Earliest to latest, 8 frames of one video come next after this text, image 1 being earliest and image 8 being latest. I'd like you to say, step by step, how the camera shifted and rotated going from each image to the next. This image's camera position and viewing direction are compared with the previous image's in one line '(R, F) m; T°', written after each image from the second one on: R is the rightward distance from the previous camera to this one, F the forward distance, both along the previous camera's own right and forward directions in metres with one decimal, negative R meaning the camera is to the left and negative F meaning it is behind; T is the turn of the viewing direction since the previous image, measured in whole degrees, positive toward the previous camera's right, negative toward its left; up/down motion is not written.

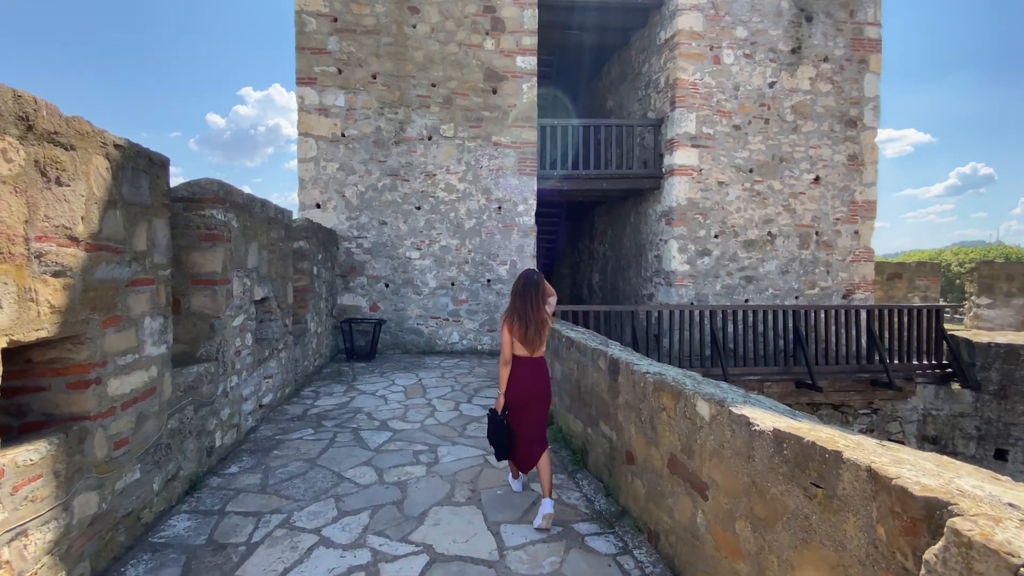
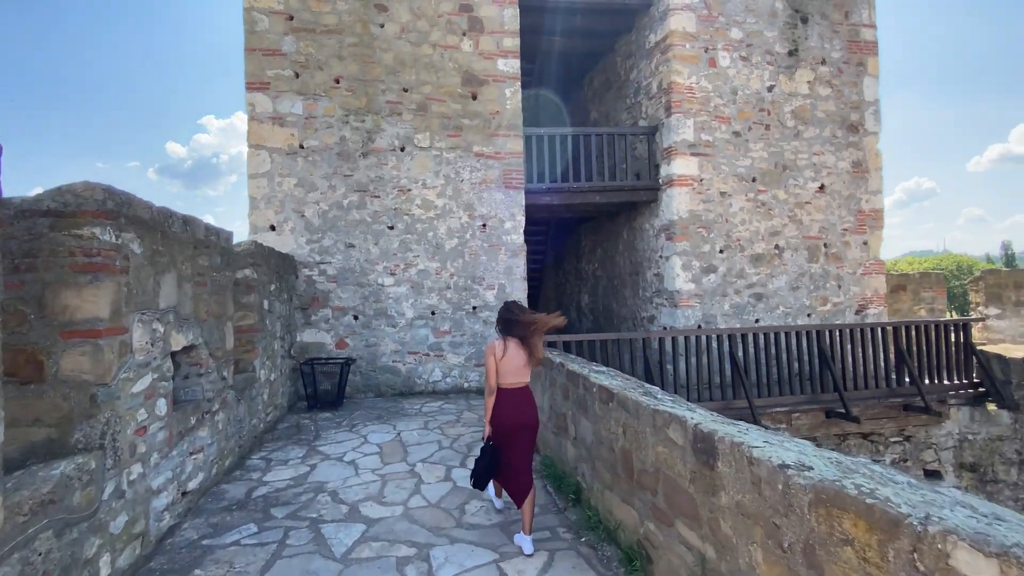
(-0.2, +0.9) m; +3°
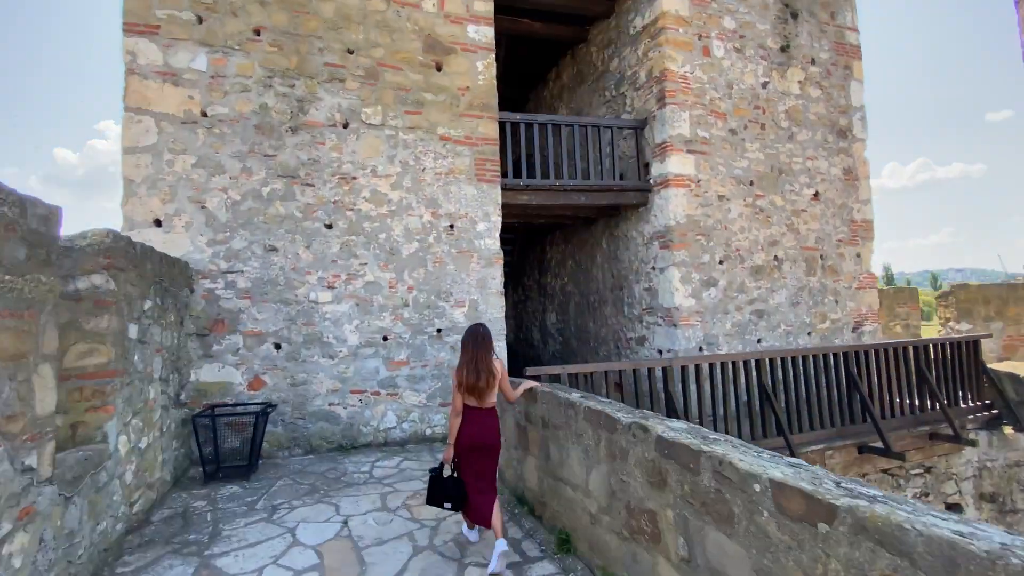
(-0.5, +1.4) m; +8°
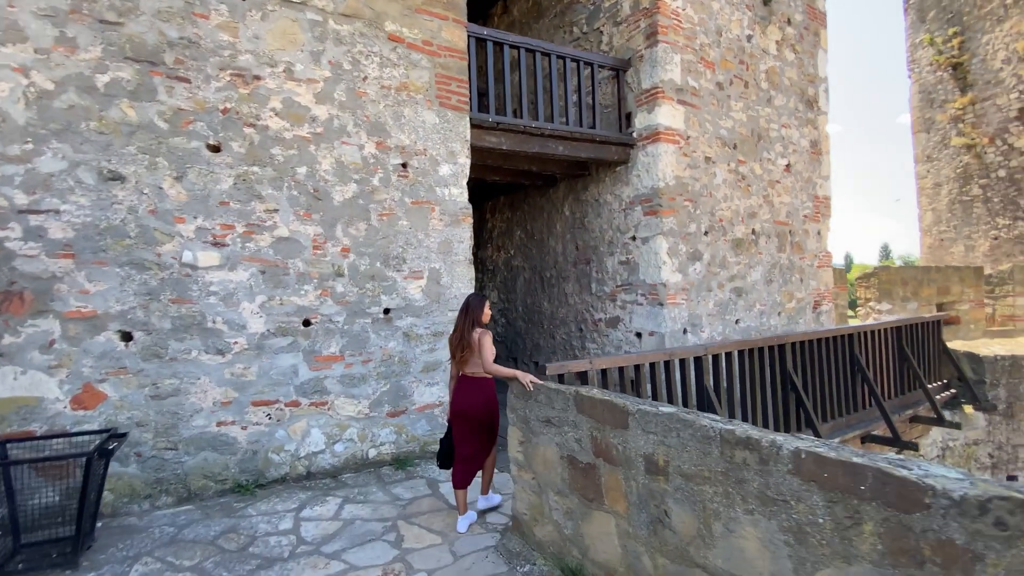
(-0.7, +1.4) m; +13°
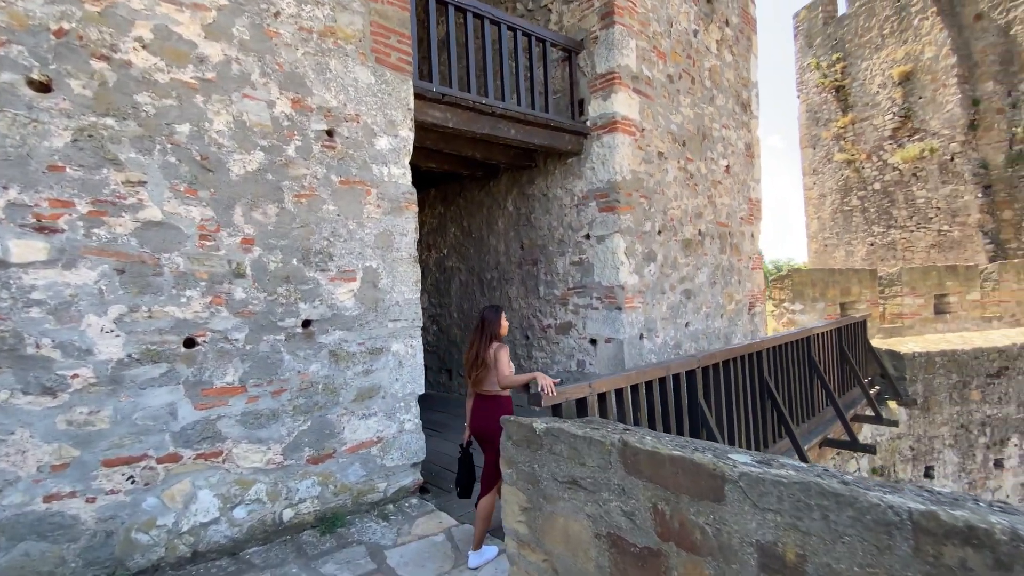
(-0.3, +0.7) m; +11°
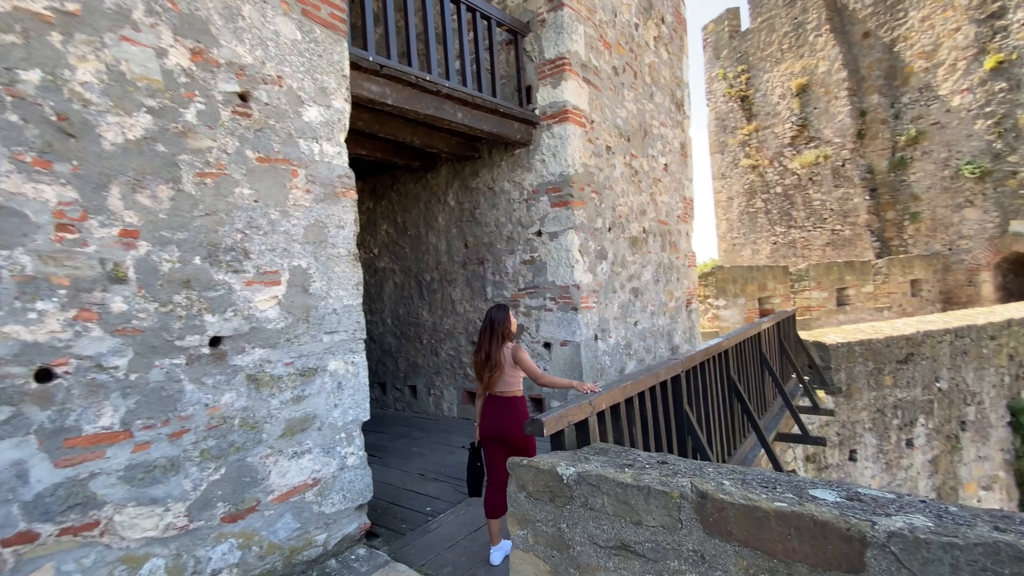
(-0.2, +0.4) m; +9°
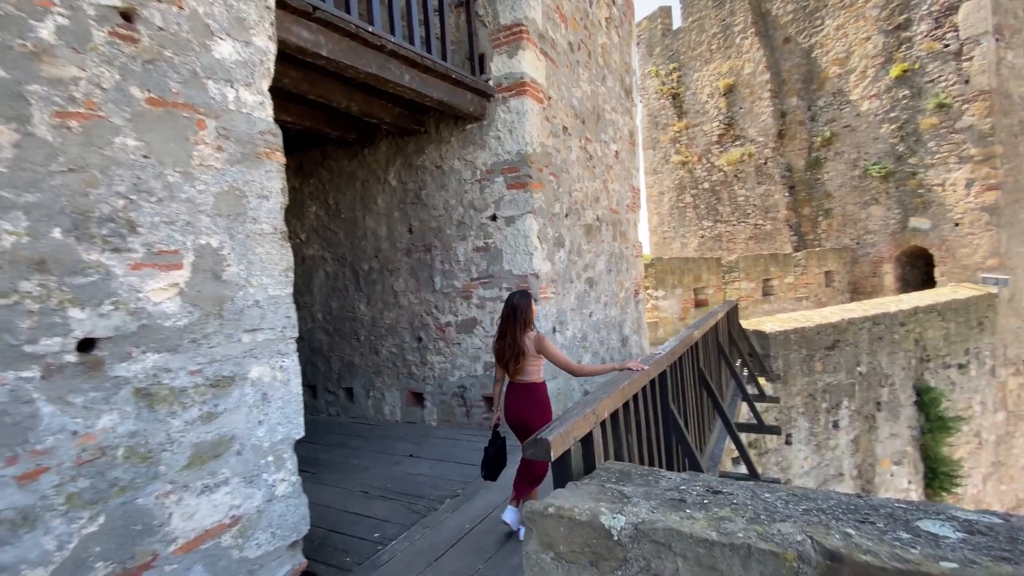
(-0.2, +0.4) m; +8°
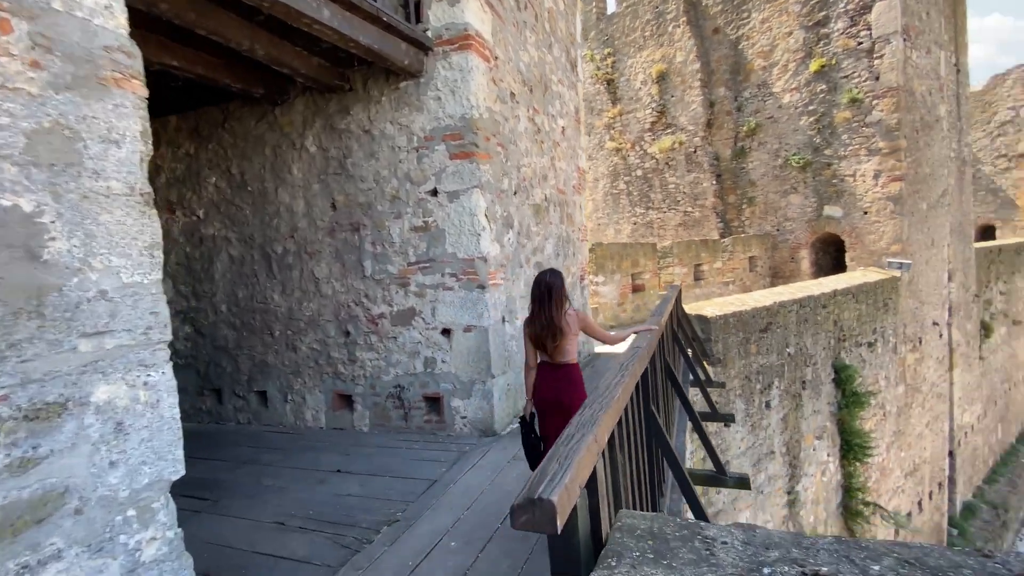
(-0.1, +0.5) m; +8°
